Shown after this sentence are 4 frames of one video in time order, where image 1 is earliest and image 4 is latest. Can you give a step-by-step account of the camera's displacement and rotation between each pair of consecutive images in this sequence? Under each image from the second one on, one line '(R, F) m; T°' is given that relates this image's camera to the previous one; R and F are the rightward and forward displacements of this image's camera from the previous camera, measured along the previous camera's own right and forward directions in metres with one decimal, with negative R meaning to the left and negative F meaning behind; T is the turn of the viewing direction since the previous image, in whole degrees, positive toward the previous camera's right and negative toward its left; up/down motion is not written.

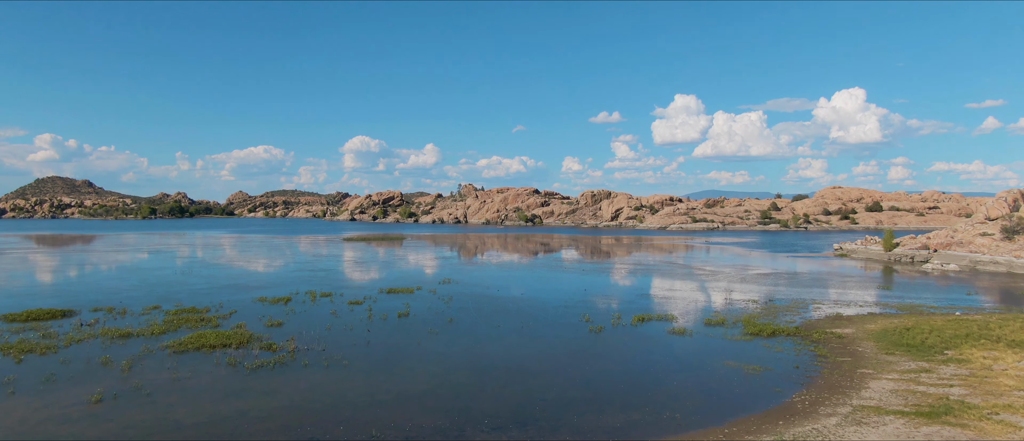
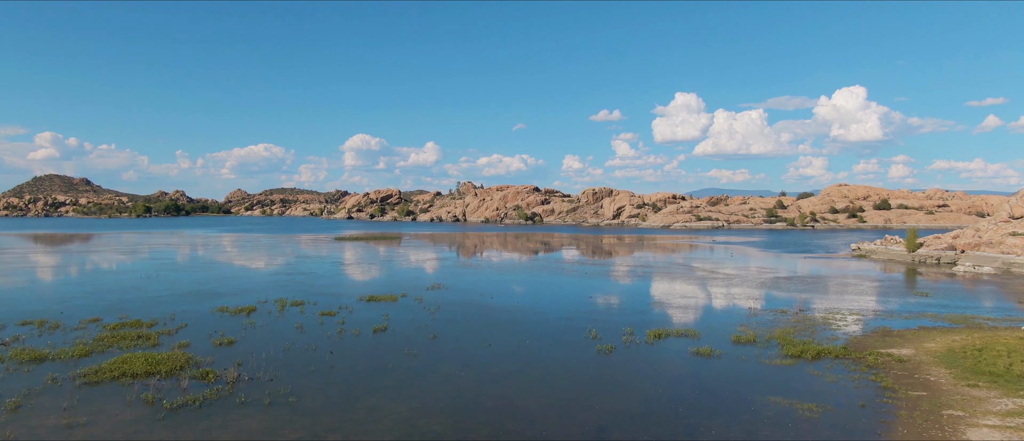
(+0.1, +1.5) m; 0°
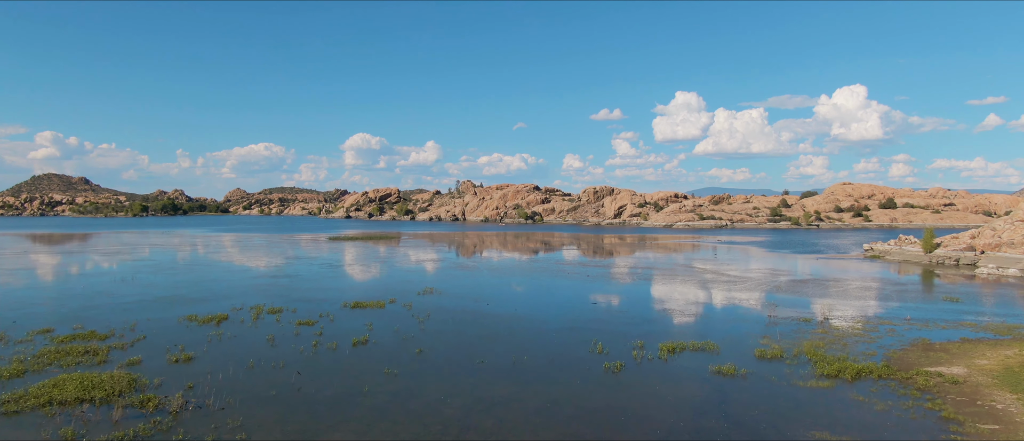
(+0.1, +1.0) m; 0°
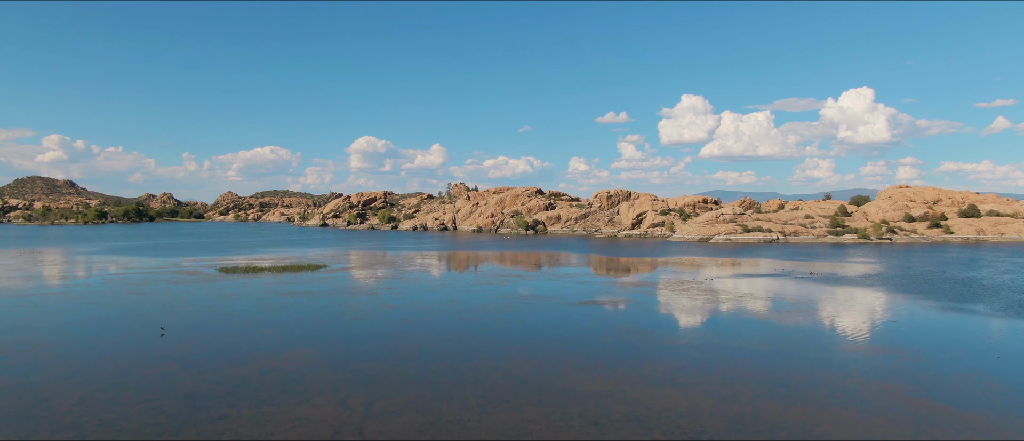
(+0.9, +11.3) m; -1°
